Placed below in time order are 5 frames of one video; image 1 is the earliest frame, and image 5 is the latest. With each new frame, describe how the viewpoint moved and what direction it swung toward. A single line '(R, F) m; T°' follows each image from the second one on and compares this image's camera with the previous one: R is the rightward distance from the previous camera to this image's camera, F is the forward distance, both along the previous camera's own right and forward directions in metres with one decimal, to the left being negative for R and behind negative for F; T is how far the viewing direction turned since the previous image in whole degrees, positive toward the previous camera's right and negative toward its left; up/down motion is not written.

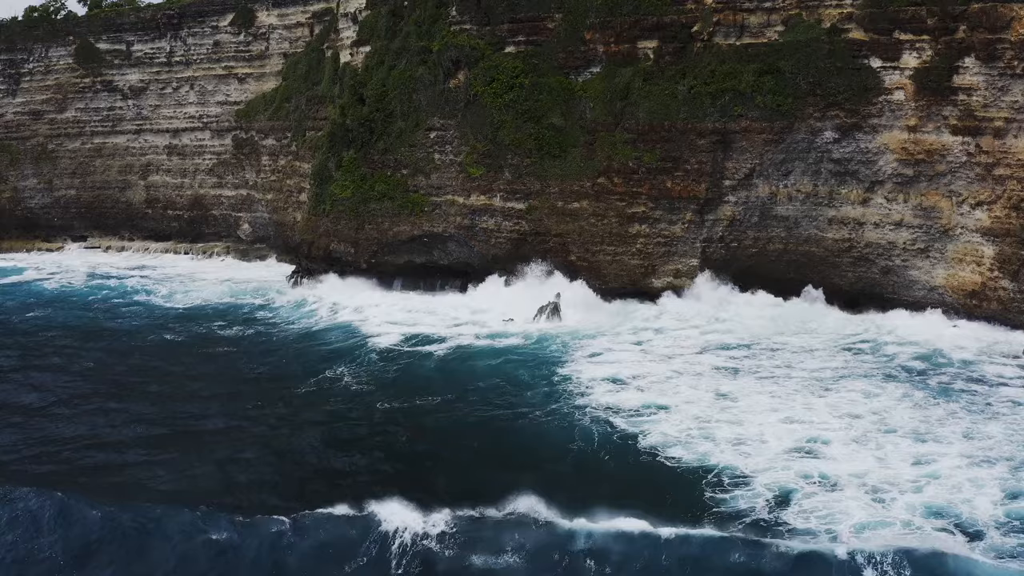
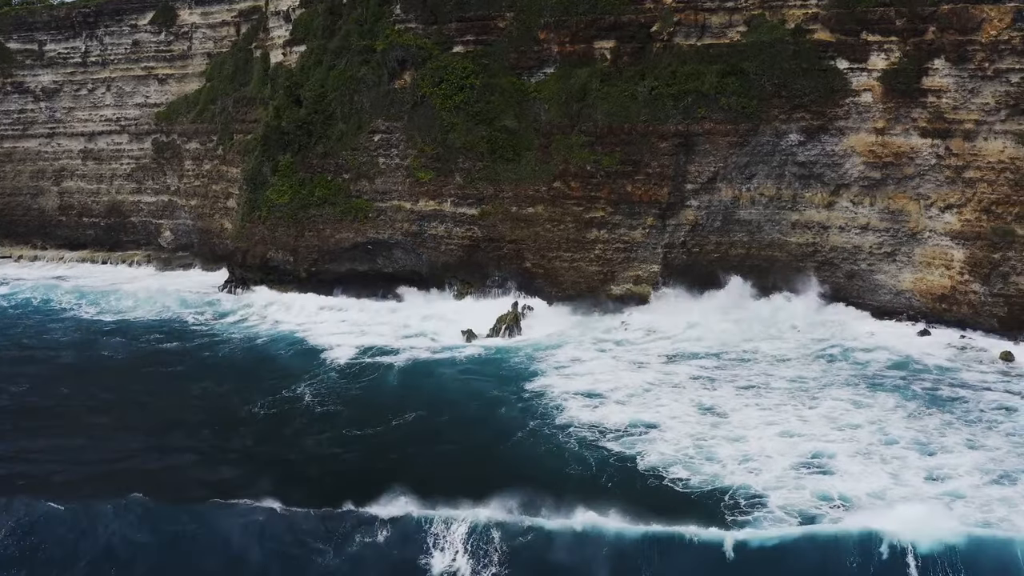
(-0.6, +1.0) m; +5°
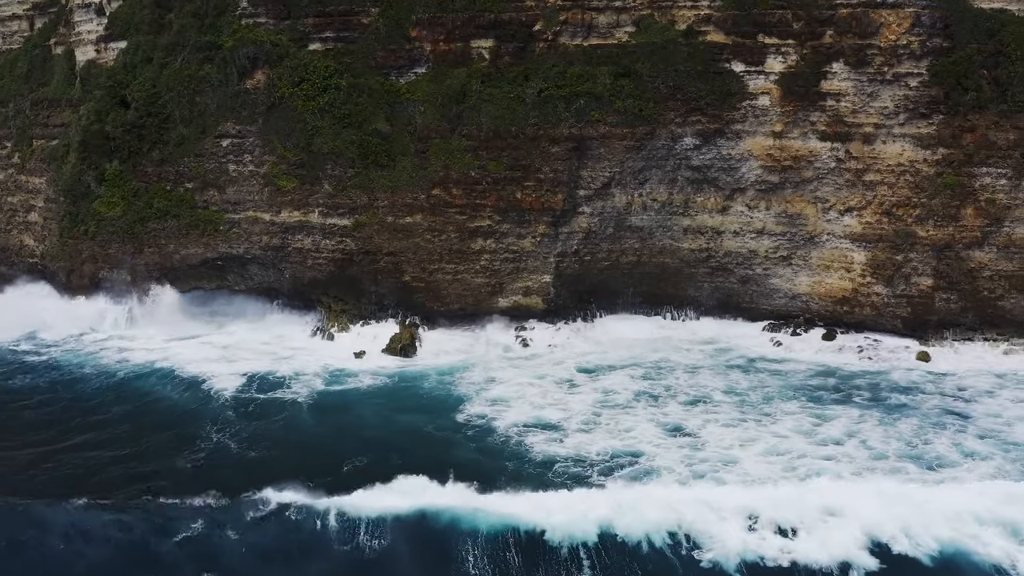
(-1.2, +1.8) m; +13°
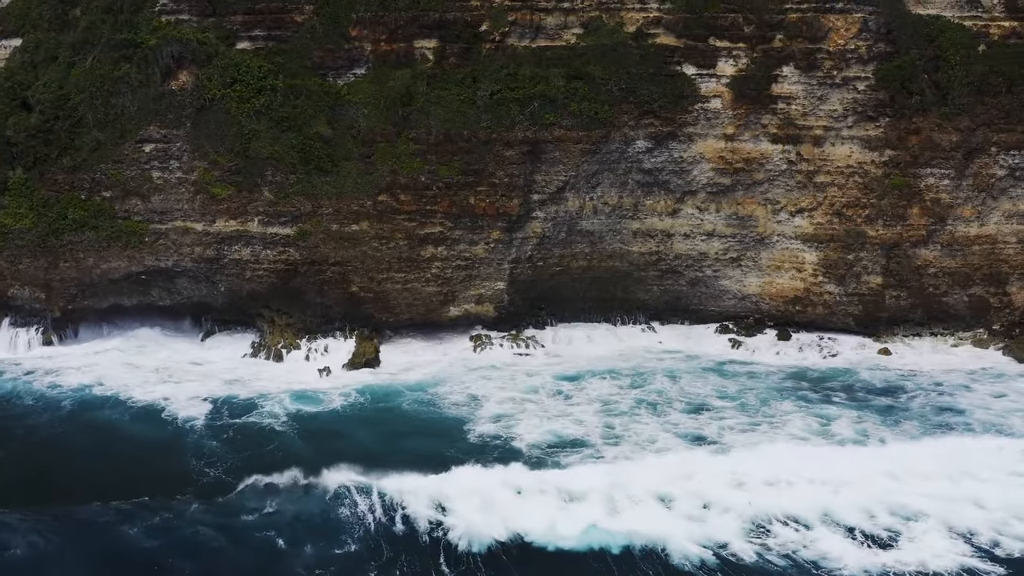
(-1.1, +0.8) m; +7°
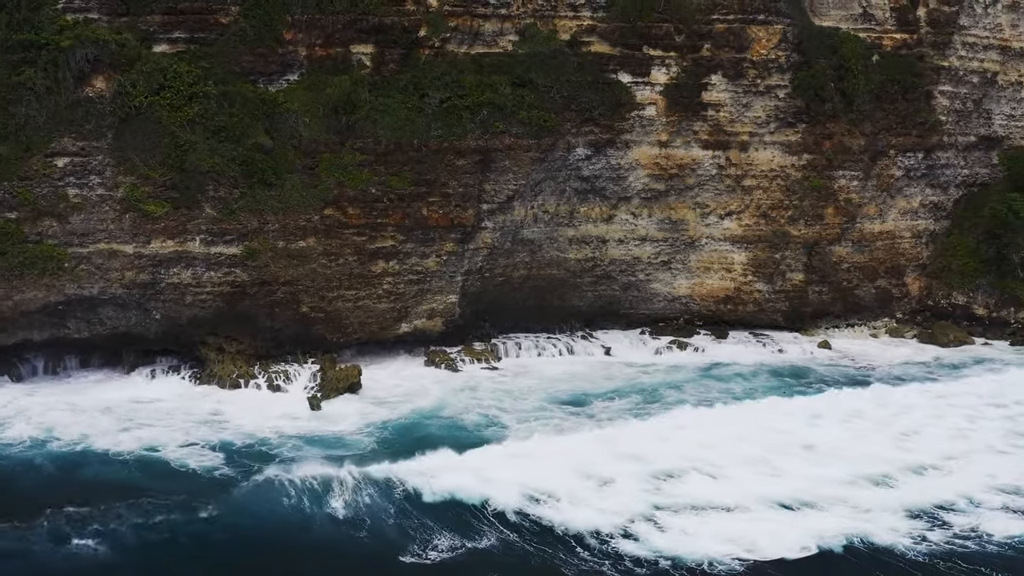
(-2.3, +0.5) m; +10°
